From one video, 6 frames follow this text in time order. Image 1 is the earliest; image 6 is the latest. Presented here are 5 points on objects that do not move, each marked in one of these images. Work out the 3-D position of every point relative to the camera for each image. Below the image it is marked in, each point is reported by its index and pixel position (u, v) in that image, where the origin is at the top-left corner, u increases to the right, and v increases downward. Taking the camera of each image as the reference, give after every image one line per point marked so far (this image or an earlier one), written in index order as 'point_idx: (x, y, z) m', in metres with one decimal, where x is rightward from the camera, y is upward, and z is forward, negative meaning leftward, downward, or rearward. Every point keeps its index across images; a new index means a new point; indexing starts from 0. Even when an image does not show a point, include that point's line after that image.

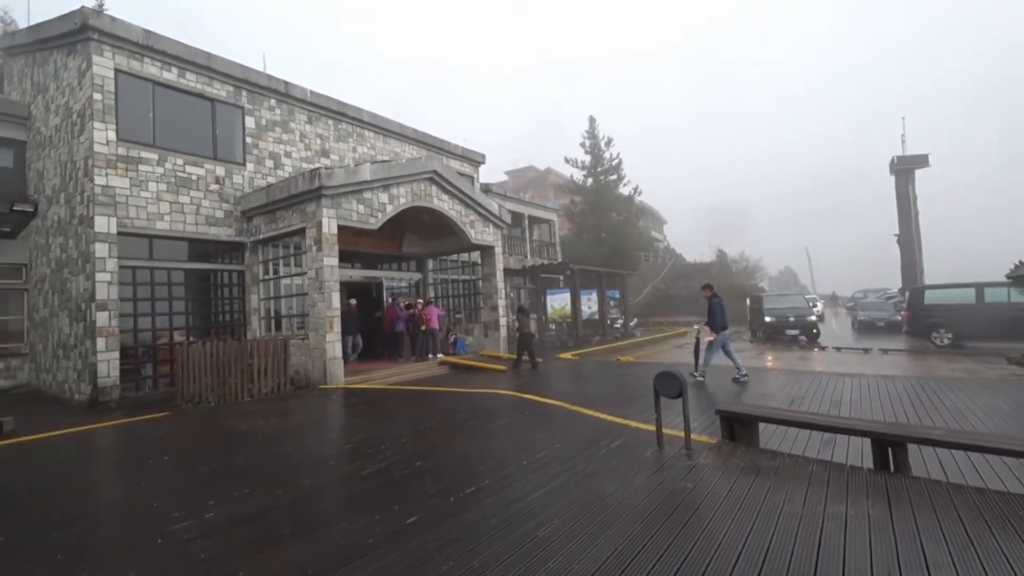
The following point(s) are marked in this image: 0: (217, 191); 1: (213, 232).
0: (-6.5, +2.2, +10.1) m
1: (-6.6, +1.2, +10.0) m
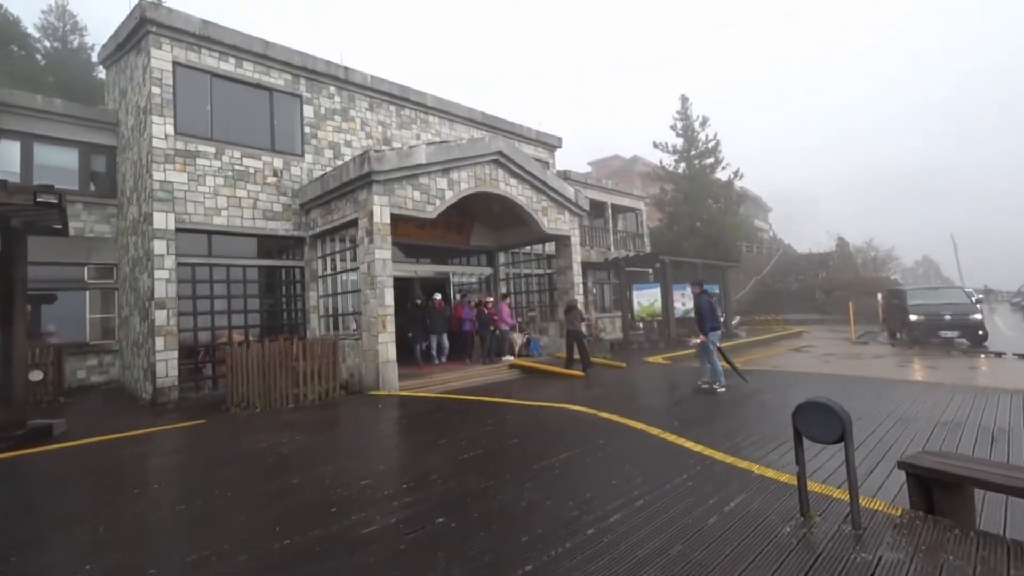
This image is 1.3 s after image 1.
0: (-5.0, +2.2, +9.7) m
1: (-5.0, +1.3, +9.6) m
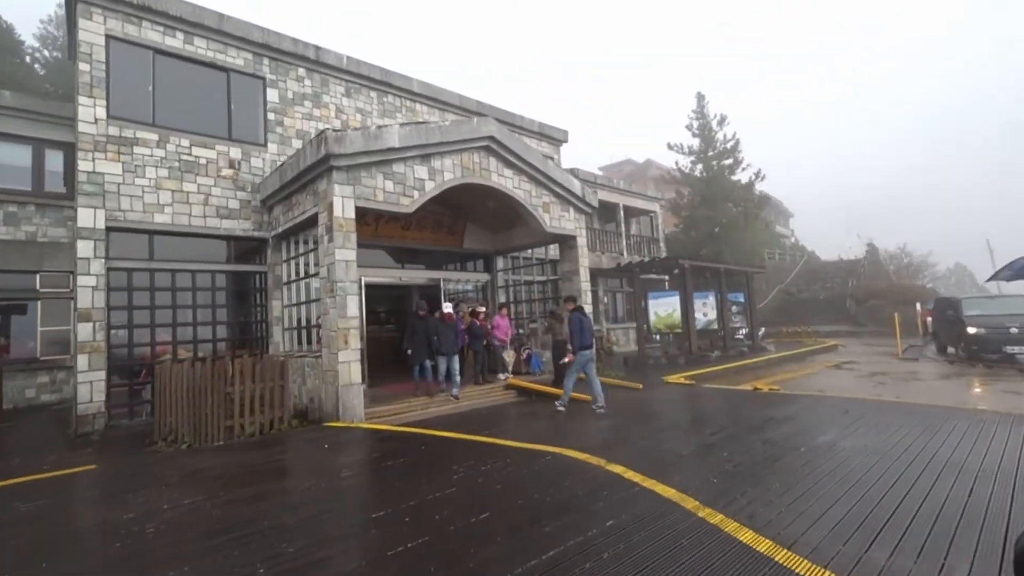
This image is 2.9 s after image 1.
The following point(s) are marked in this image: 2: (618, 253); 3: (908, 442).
0: (-5.2, +2.0, +8.4) m
1: (-5.2, +1.1, +8.2) m
2: (+4.4, +1.4, +18.9) m
3: (+4.7, -1.8, +5.3) m
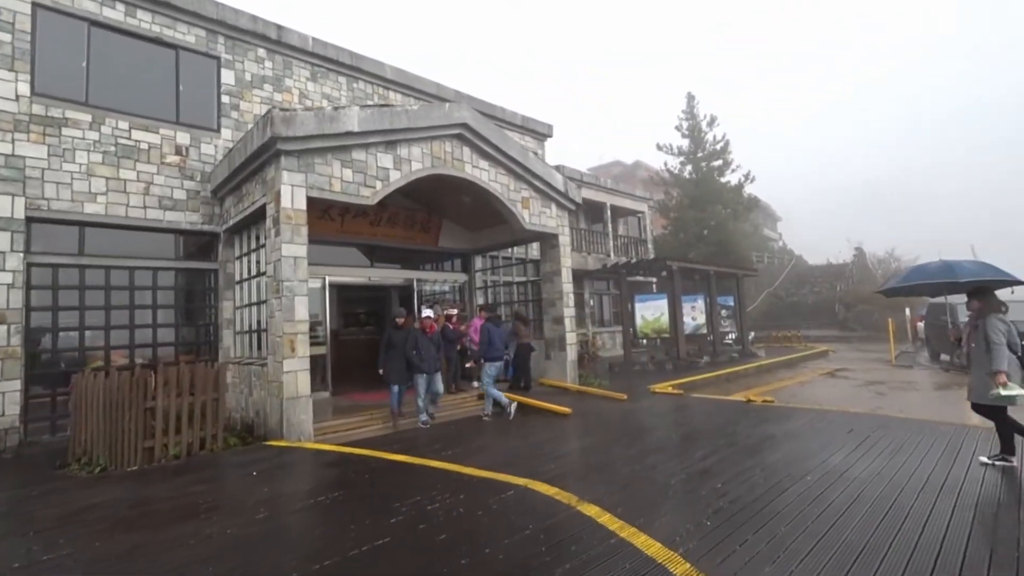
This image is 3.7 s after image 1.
0: (-5.6, +2.1, +7.6) m
1: (-5.6, +1.2, +7.4) m
2: (+3.8, +1.3, +18.2) m
3: (+4.3, -1.9, +4.7) m
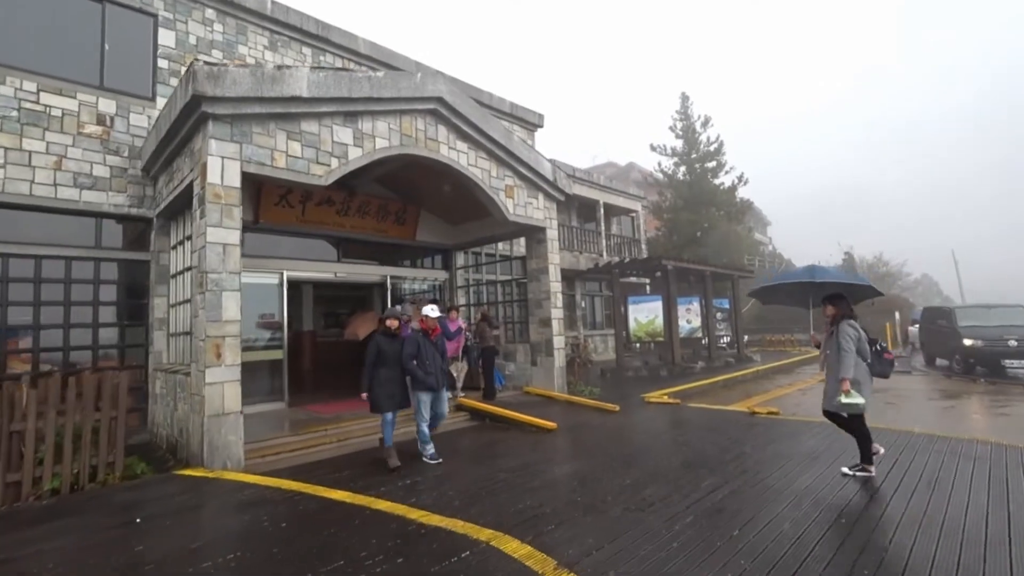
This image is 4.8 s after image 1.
0: (-5.9, +2.2, +6.4) m
1: (-5.9, +1.2, +6.3) m
2: (+3.2, +1.3, +17.3) m
3: (+4.0, -1.8, +3.8) m
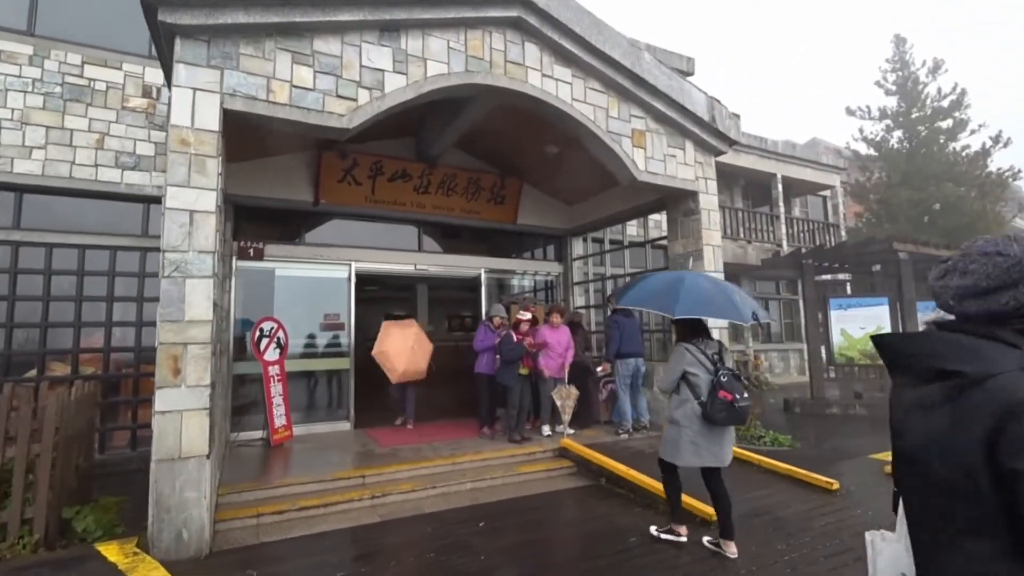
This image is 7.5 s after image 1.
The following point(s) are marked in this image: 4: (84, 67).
0: (-4.6, +2.2, +5.7) m
1: (-4.6, +1.3, +5.6) m
2: (+7.6, +1.3, +13.0) m
3: (+3.9, -1.7, -0.1) m
4: (-5.1, +2.7, +5.5) m
